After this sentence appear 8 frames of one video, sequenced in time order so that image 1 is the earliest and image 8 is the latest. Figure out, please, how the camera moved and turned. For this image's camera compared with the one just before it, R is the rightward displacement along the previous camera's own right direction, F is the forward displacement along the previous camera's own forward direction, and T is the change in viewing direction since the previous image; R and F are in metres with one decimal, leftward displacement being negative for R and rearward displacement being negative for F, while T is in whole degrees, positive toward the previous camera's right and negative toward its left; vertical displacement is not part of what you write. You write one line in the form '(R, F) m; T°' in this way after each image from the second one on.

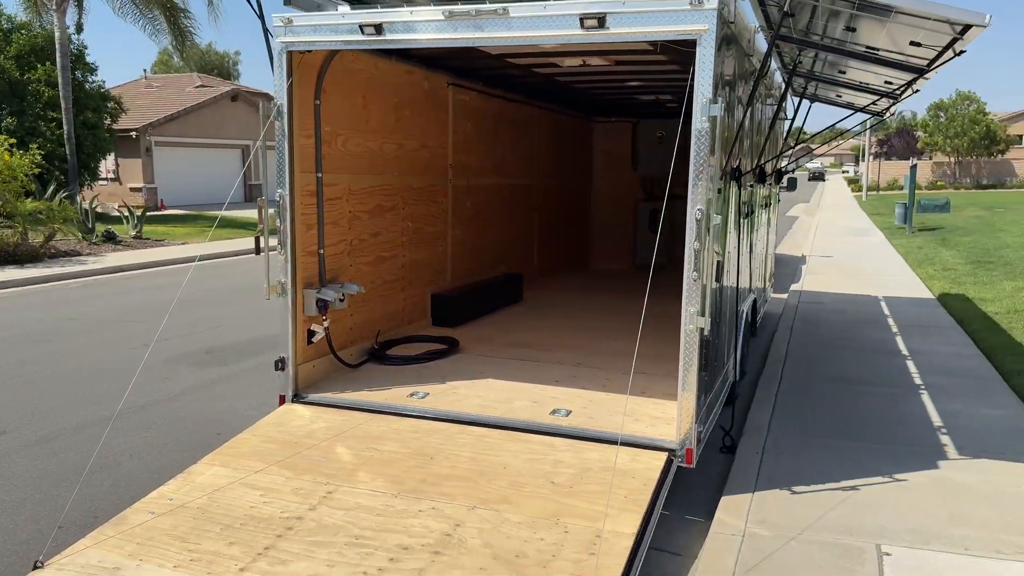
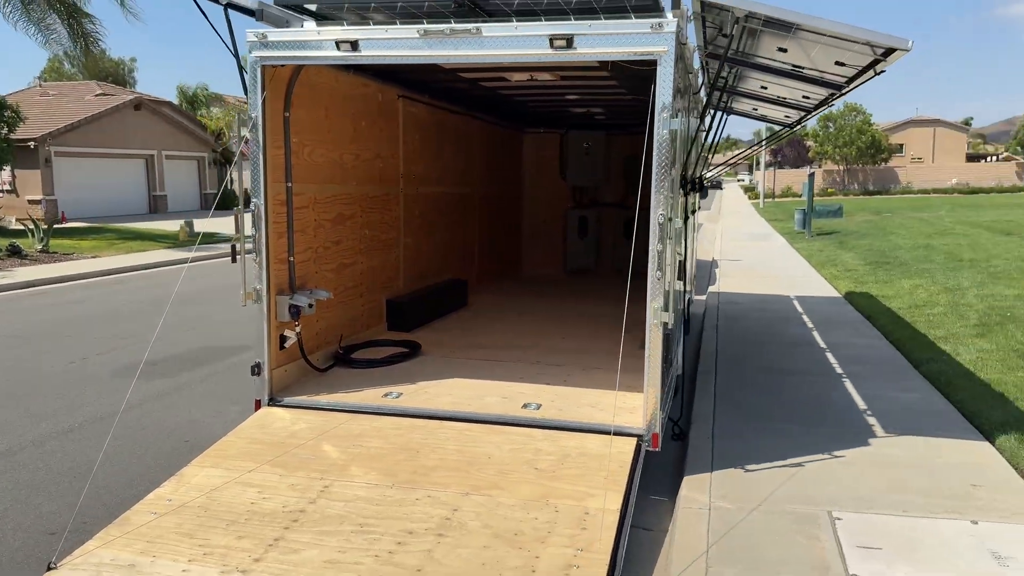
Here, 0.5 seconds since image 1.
(-0.3, -0.2) m; +7°
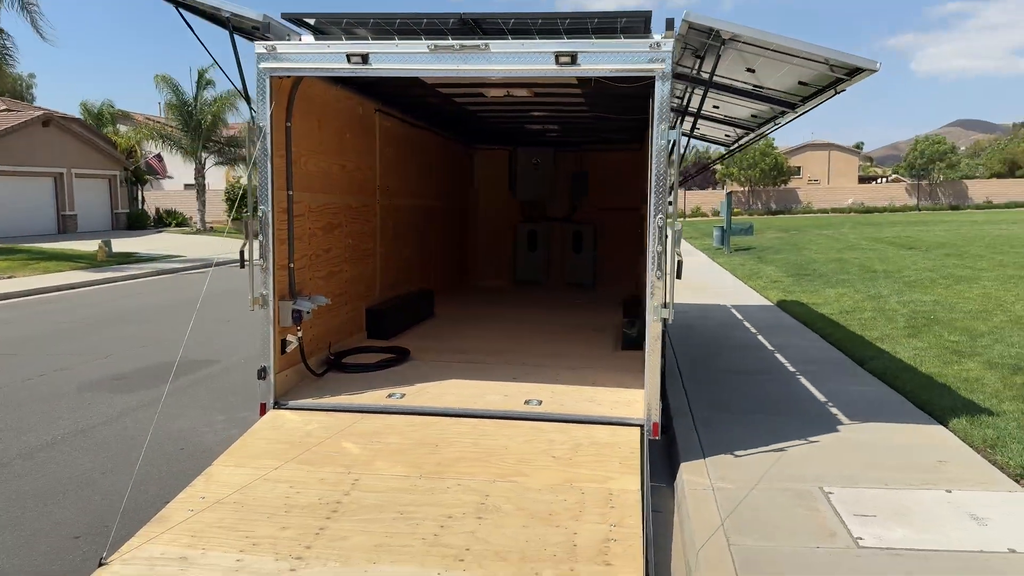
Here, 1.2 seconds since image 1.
(-0.5, -0.2) m; +6°
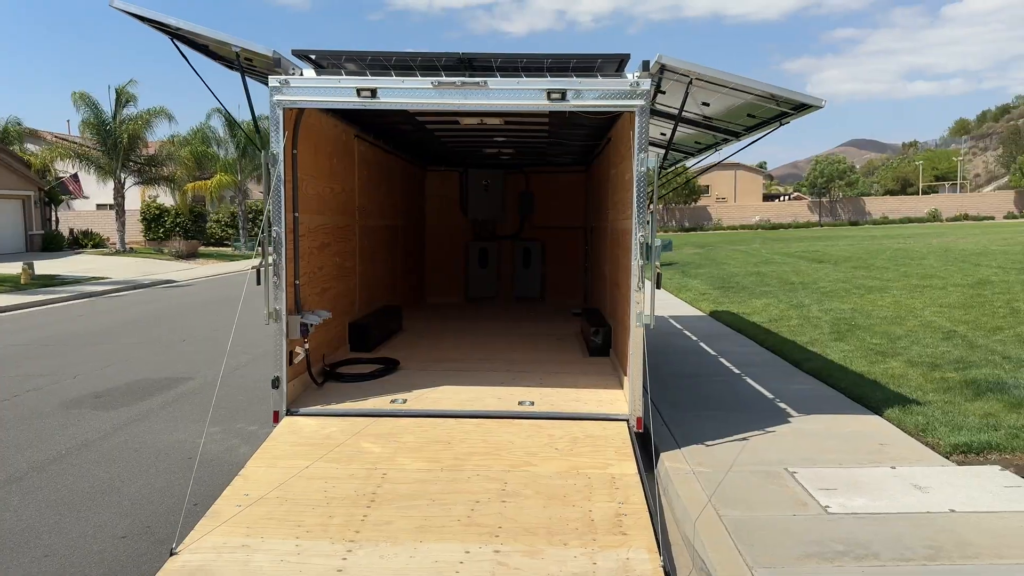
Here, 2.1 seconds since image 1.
(-0.5, -0.4) m; +6°
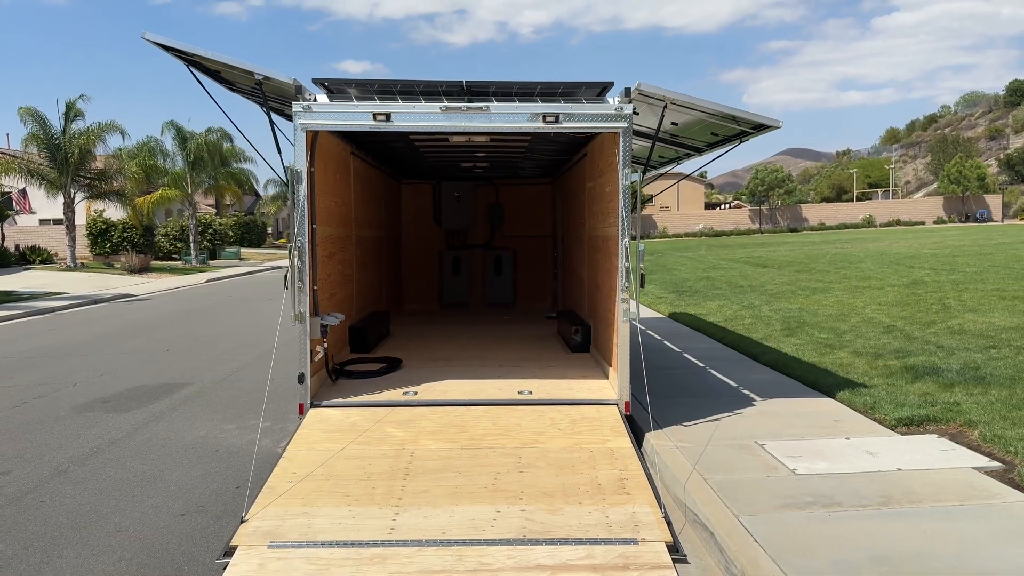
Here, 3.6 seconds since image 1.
(-0.4, -0.6) m; +4°
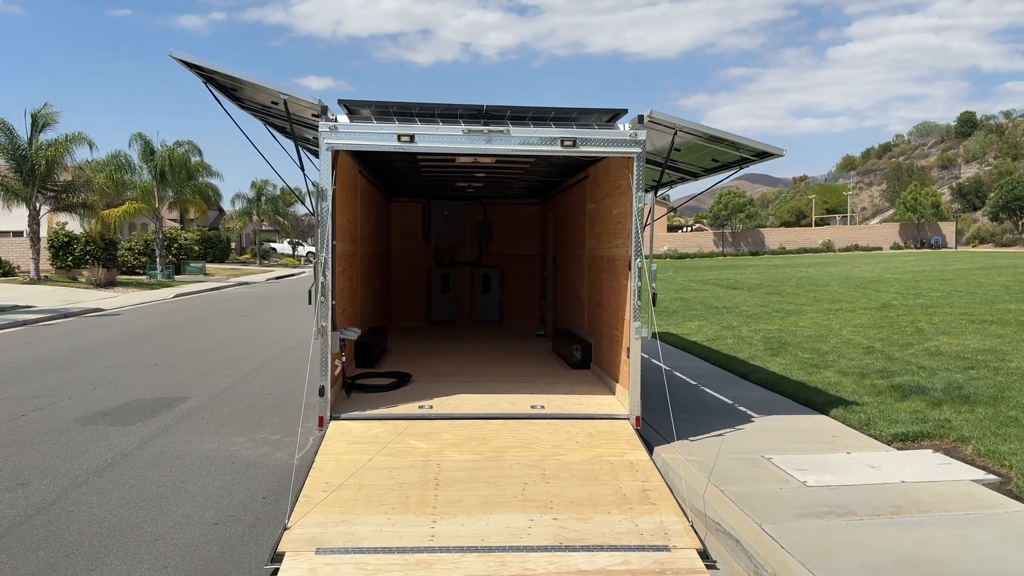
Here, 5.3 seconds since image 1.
(-0.4, -0.2) m; +3°
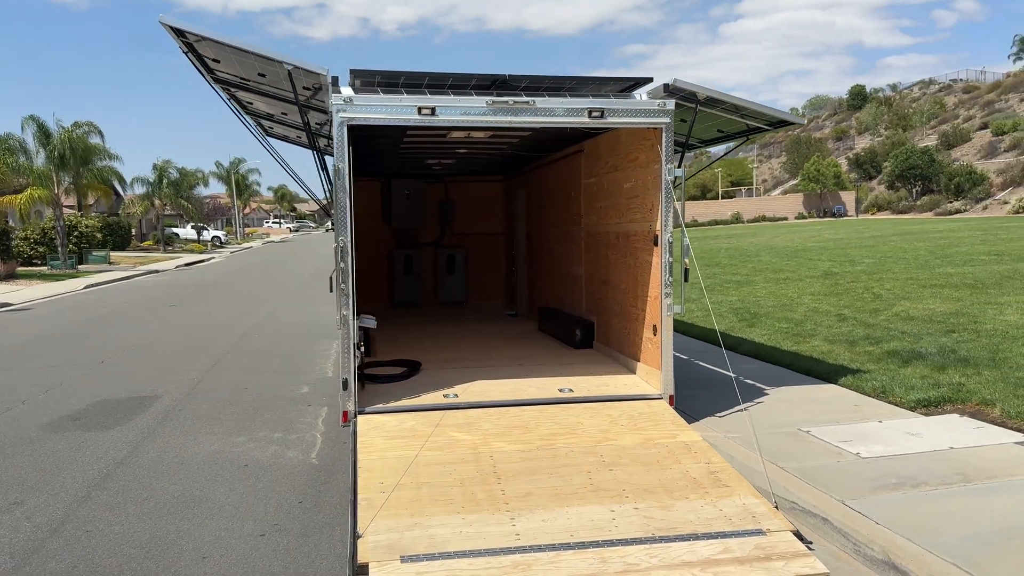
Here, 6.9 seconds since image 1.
(-0.8, +0.3) m; +6°
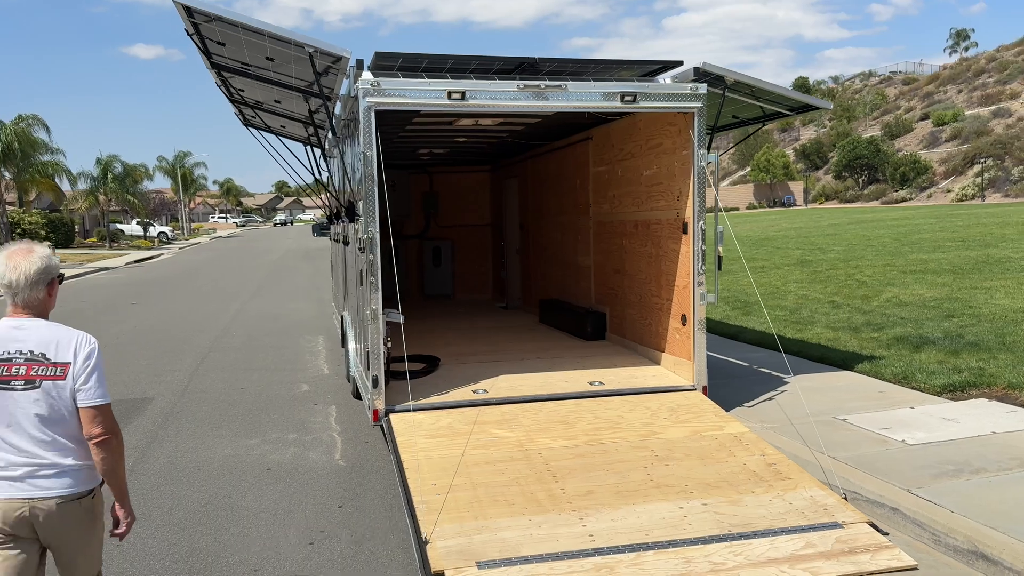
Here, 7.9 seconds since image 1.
(-0.5, +0.2) m; +3°
